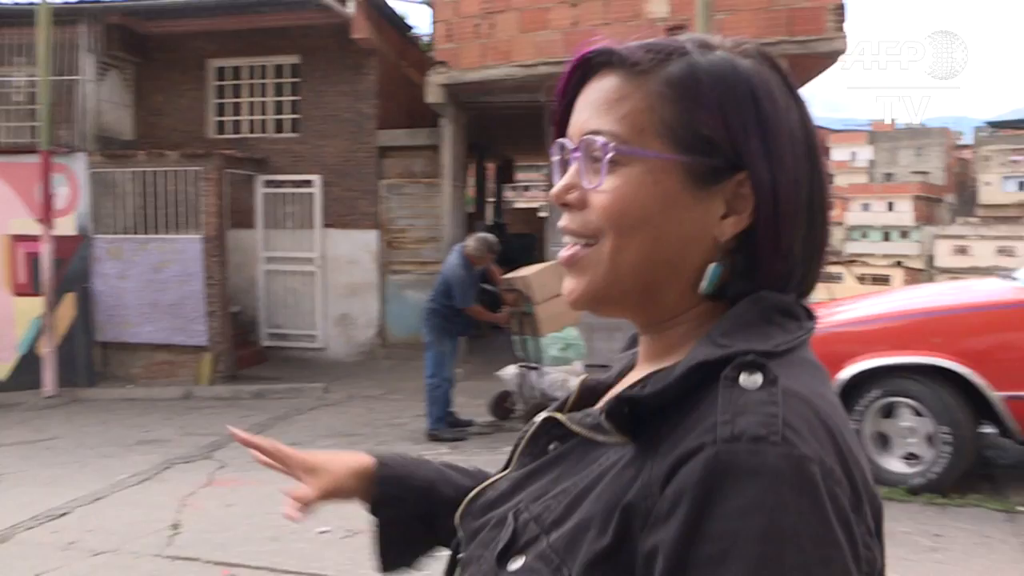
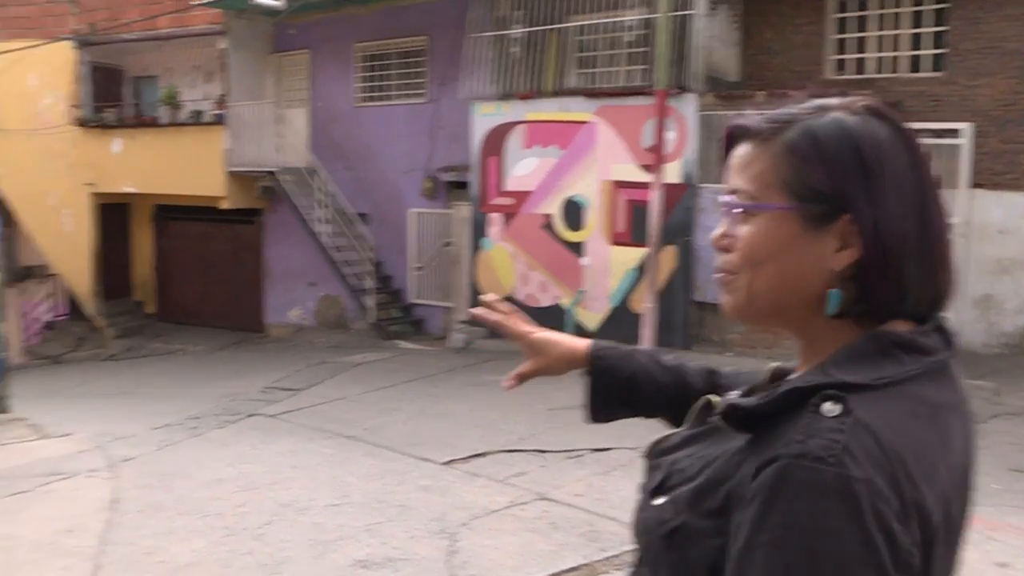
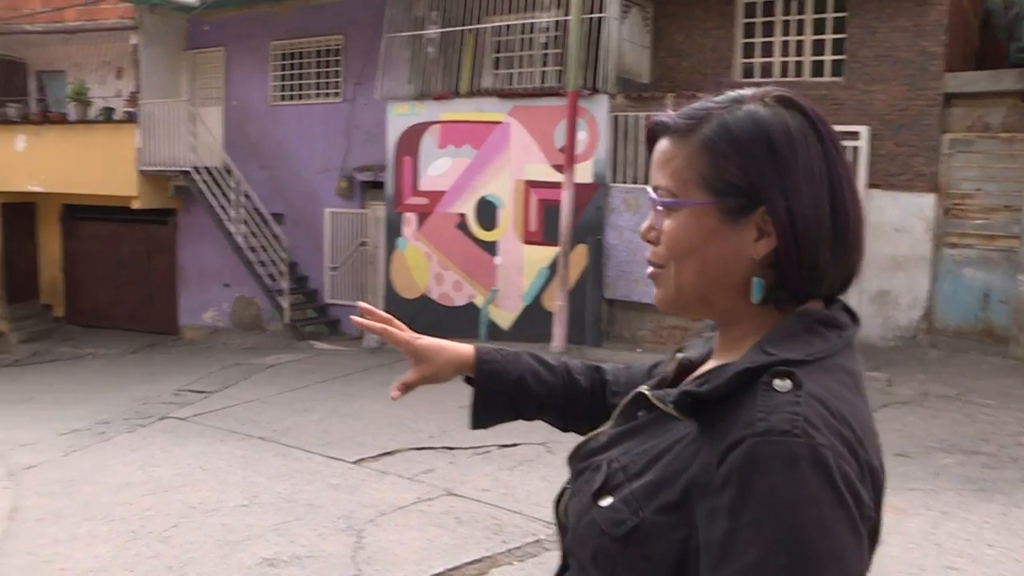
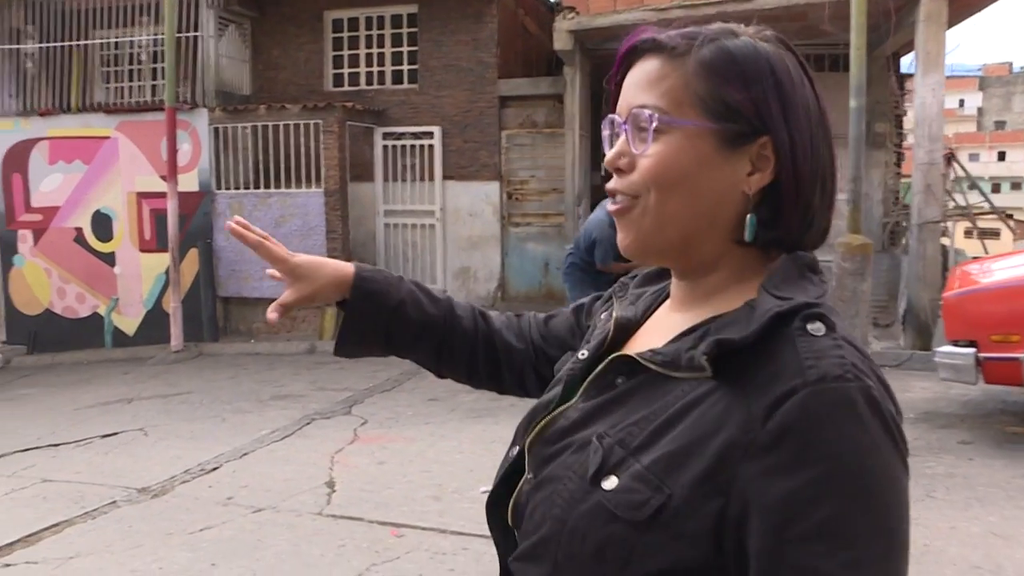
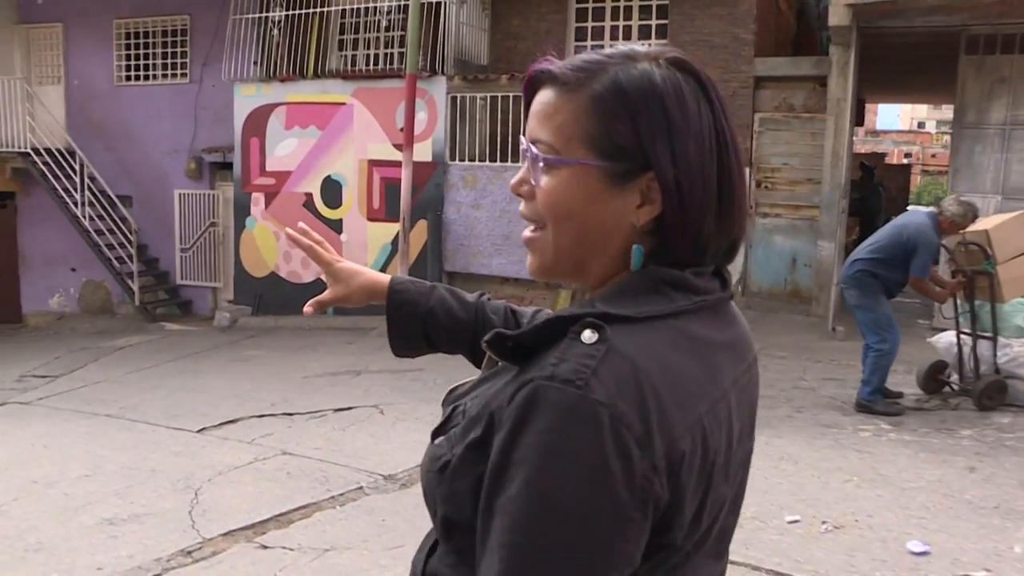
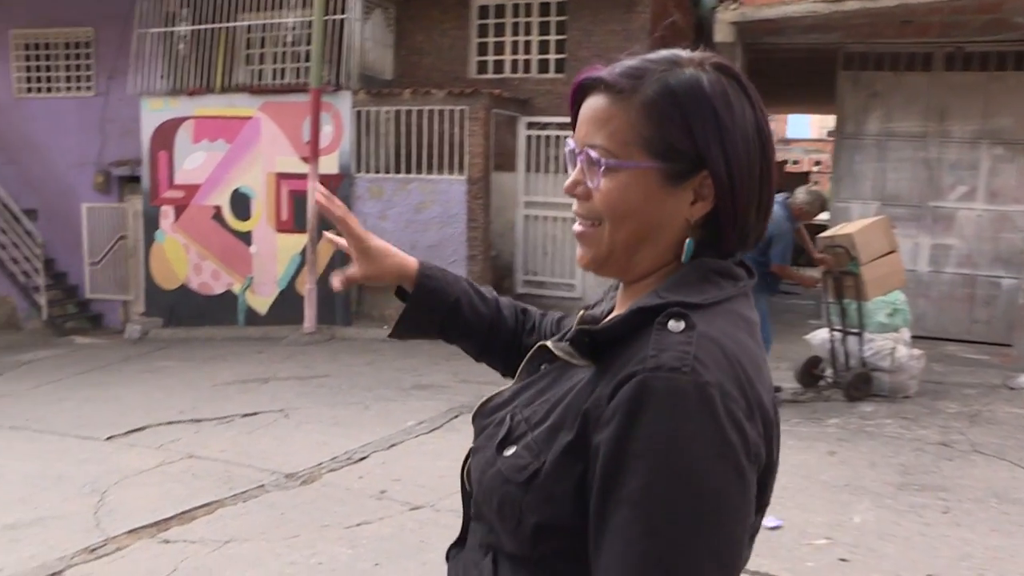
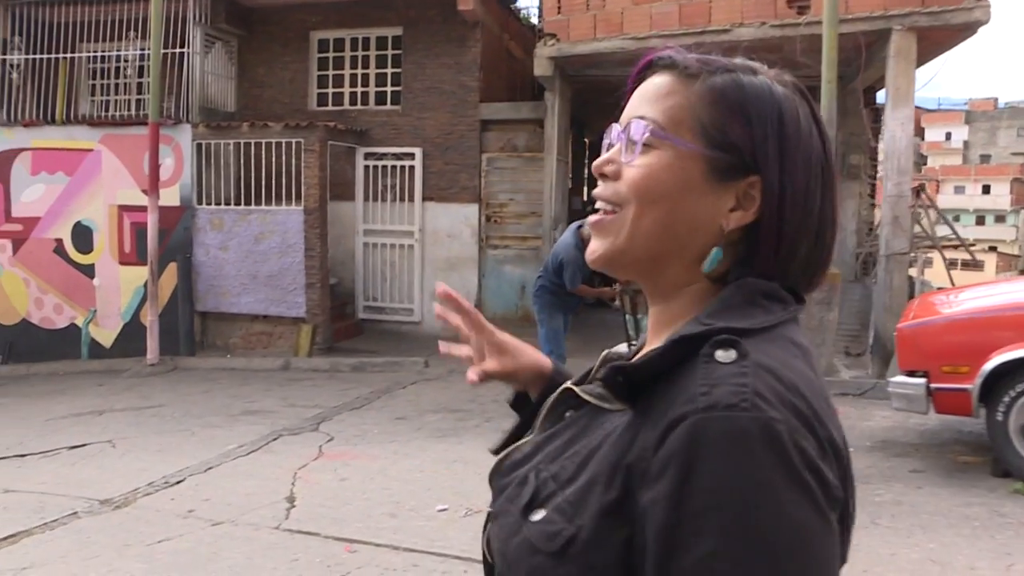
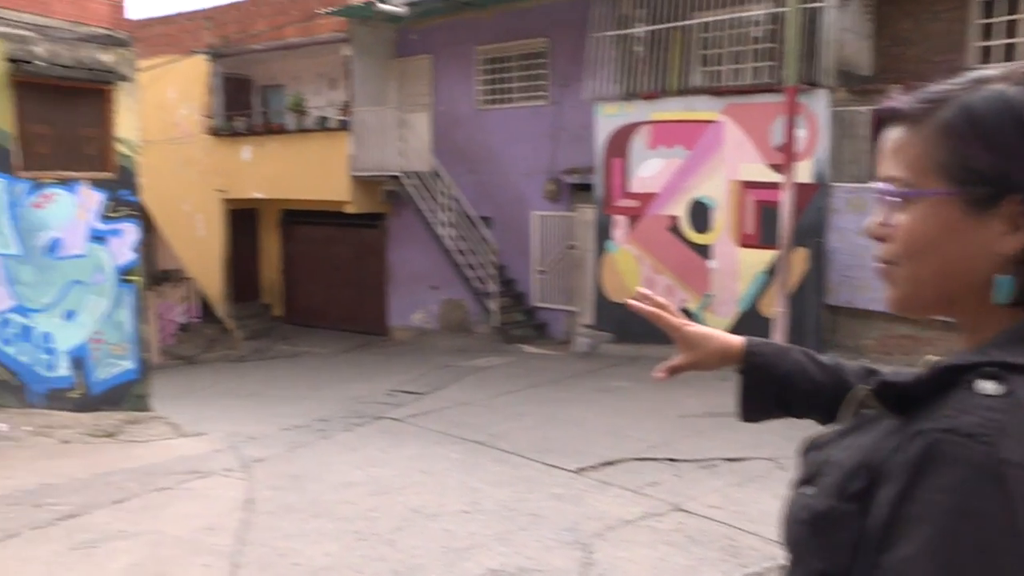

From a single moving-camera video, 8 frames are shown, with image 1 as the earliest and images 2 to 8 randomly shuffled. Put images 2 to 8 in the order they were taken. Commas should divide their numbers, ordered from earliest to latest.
7, 4, 6, 5, 3, 2, 8
